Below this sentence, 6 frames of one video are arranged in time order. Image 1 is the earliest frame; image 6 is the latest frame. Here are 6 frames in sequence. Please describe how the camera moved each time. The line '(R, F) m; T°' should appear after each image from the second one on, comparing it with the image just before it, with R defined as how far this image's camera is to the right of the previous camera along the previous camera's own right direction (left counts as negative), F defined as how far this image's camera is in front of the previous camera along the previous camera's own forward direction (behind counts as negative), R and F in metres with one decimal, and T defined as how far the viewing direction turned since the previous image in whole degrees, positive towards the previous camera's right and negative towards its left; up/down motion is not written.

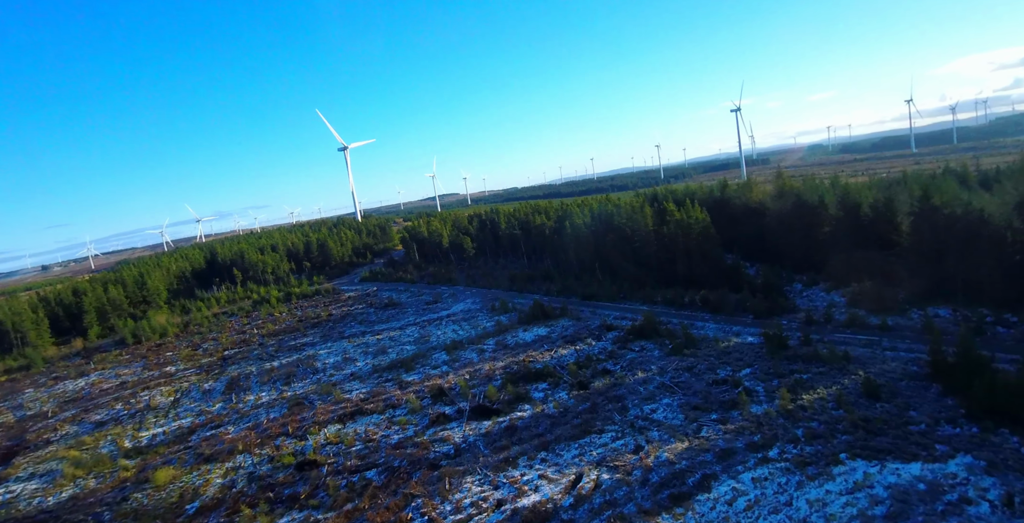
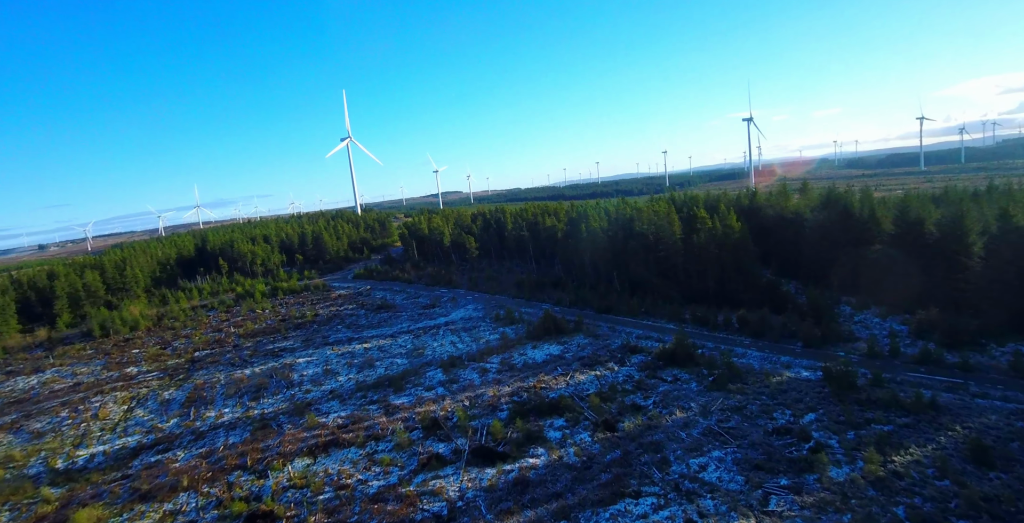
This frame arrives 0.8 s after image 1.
(-0.6, +4.0) m; 0°
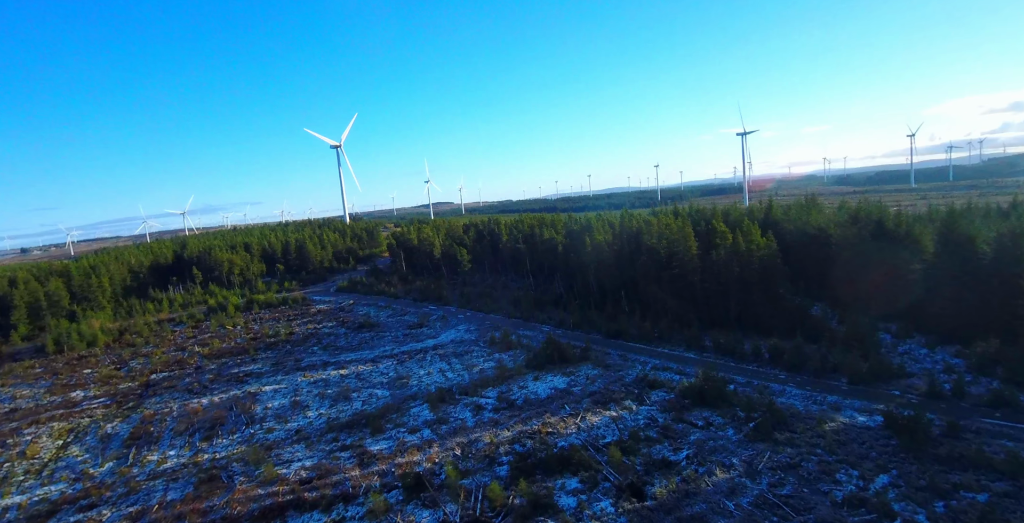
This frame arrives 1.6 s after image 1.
(-0.4, +3.4) m; +1°
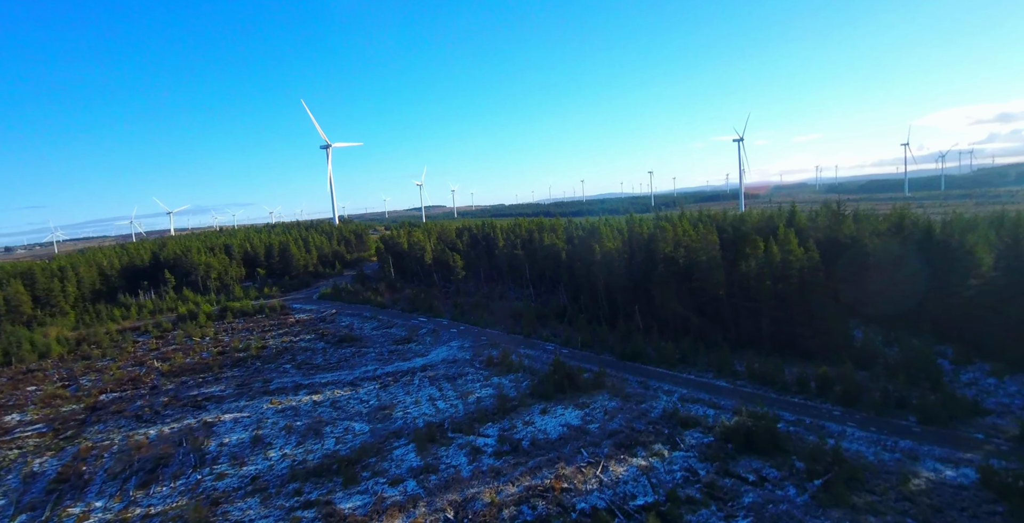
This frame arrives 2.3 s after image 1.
(-0.4, +3.5) m; +1°
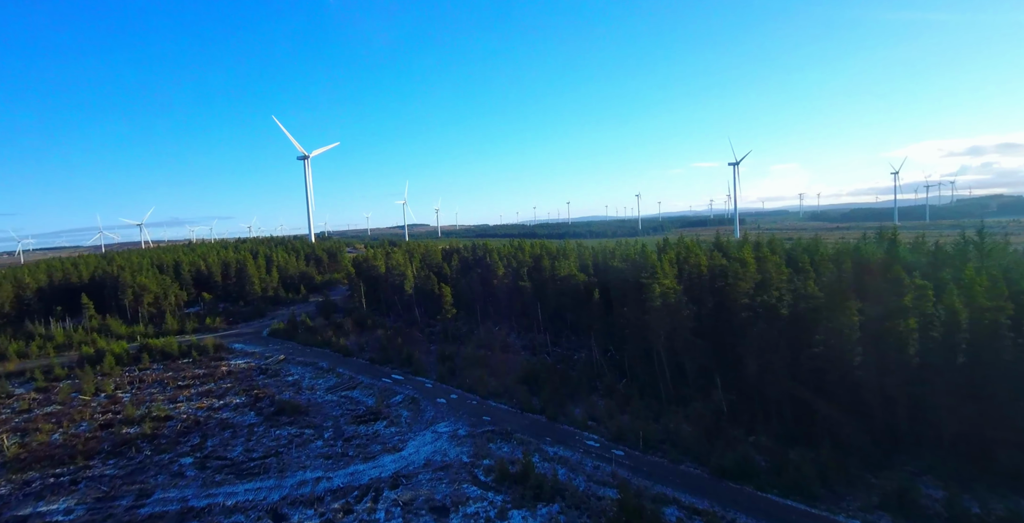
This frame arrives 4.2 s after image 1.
(-1.3, +9.1) m; +2°
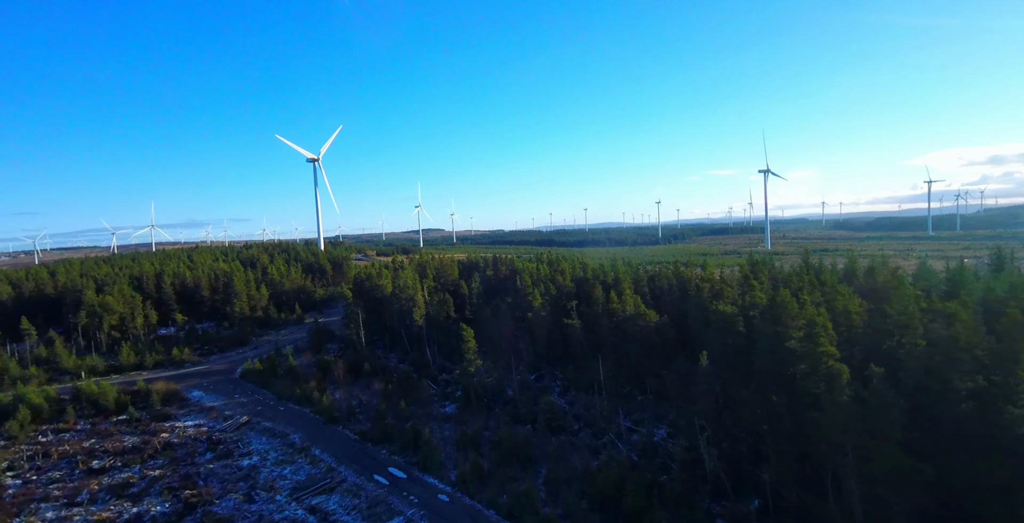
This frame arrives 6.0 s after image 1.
(-1.4, +8.2) m; -1°
